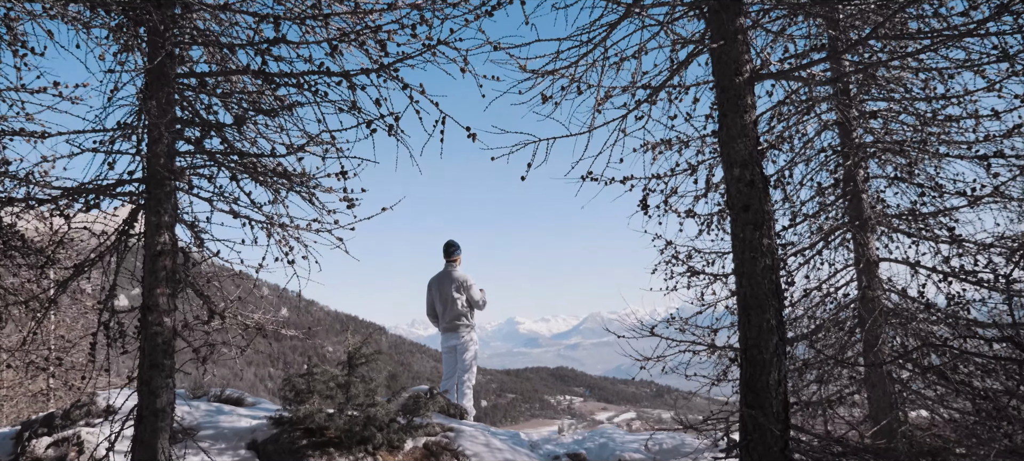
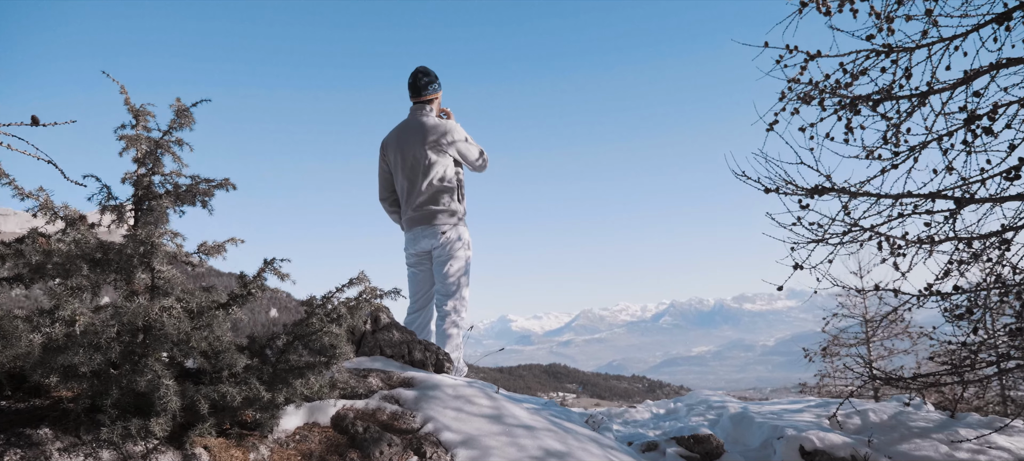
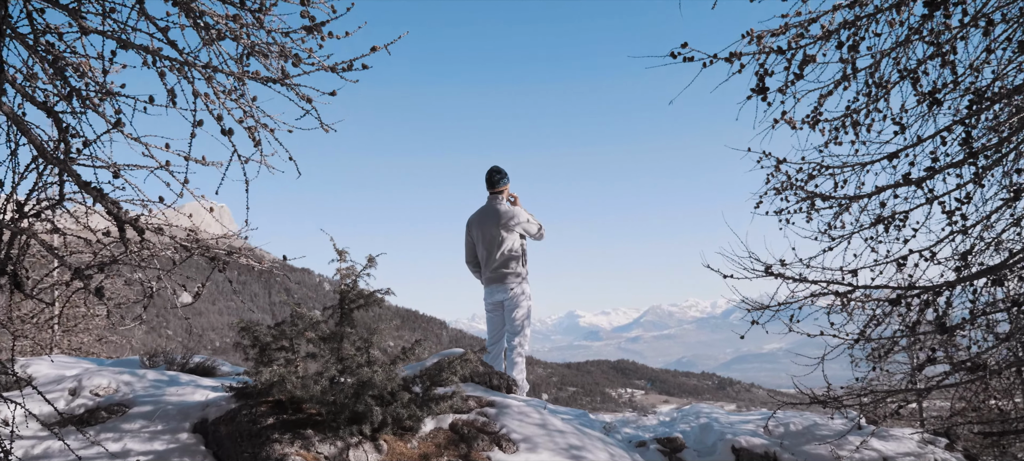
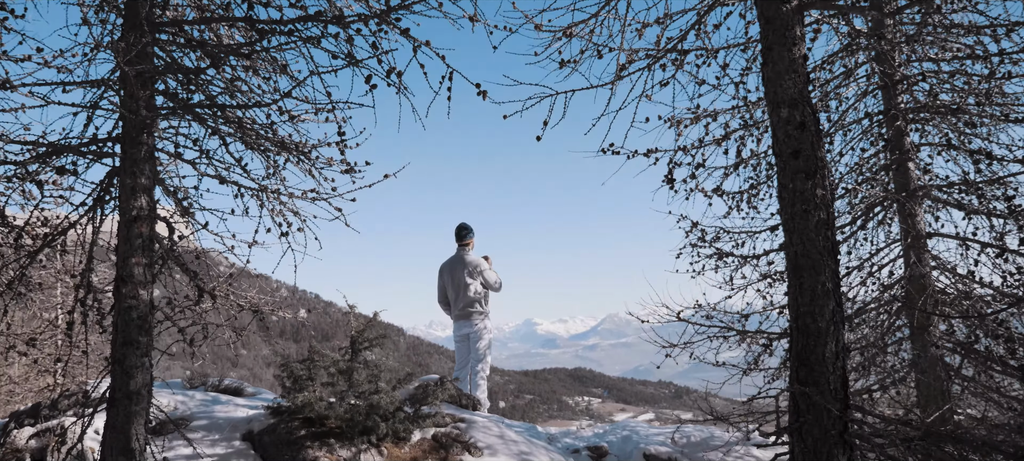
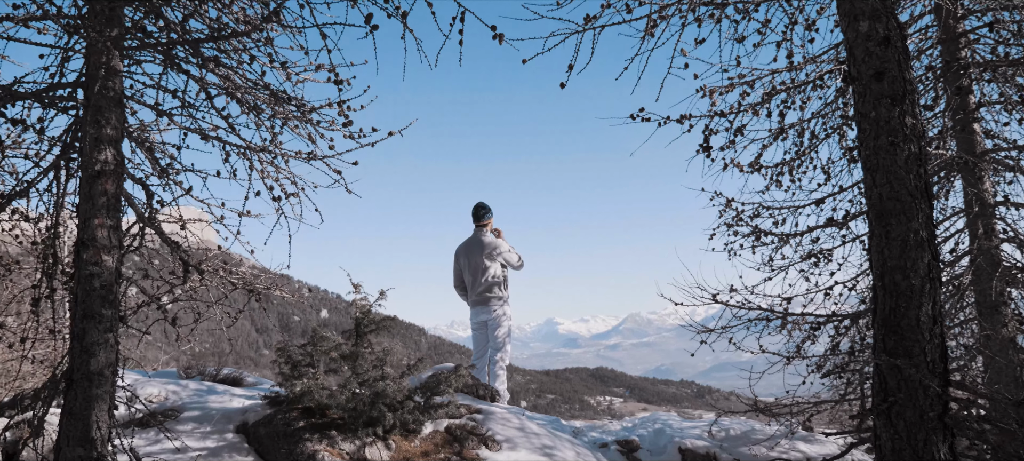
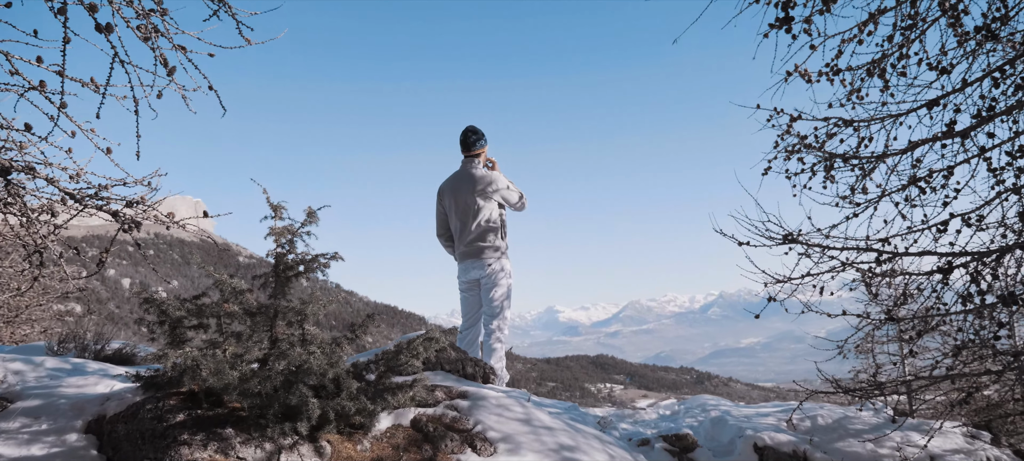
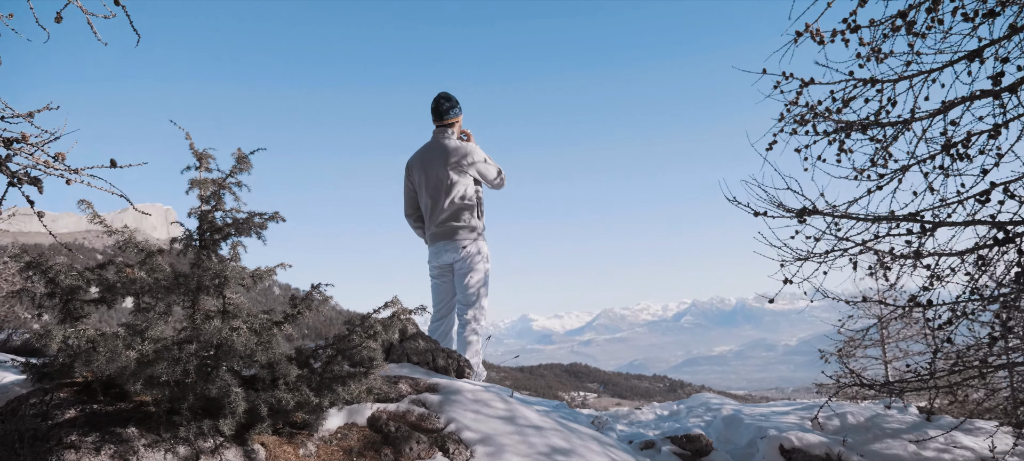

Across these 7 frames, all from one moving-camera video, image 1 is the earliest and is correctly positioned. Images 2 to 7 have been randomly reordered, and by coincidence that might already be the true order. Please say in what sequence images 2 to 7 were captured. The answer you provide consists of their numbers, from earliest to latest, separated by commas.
4, 5, 3, 6, 7, 2
